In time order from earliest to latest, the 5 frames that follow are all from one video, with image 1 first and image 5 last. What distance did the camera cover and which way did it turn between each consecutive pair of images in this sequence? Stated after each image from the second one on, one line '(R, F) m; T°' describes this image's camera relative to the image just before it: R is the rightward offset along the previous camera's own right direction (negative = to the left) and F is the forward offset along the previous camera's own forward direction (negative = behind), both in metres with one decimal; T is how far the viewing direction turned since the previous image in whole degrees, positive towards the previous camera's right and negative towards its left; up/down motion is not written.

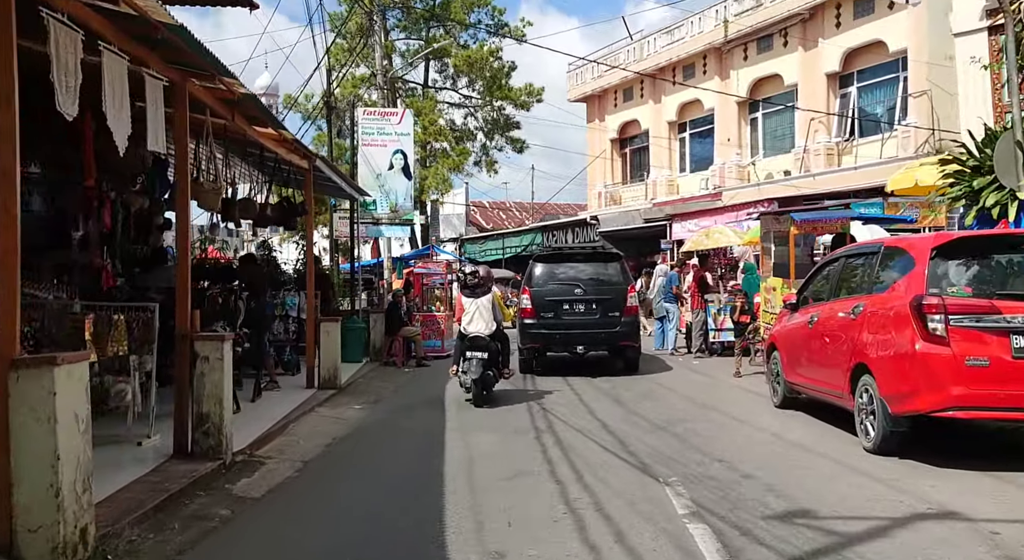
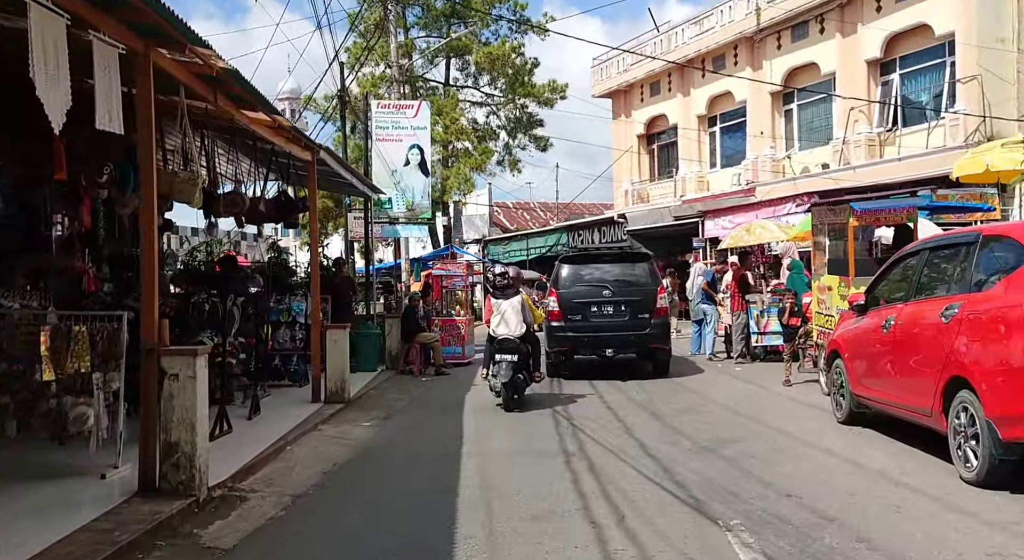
(0.0, +1.0) m; -2°
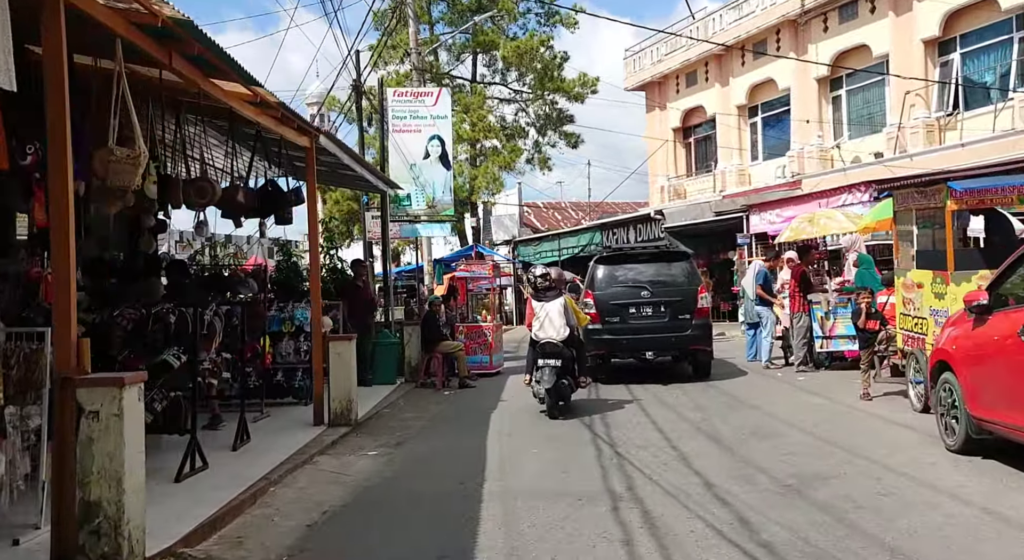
(0.0, +1.3) m; -2°
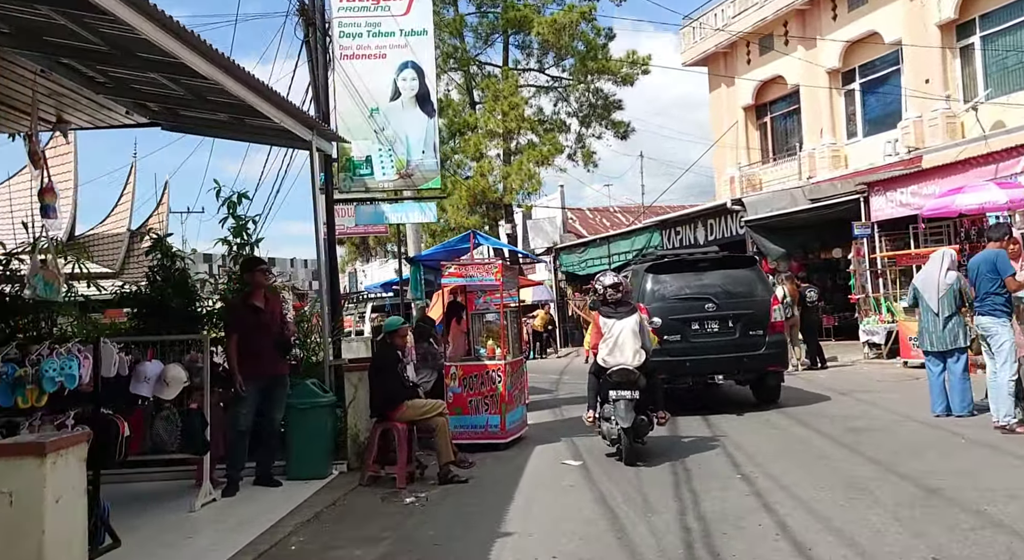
(+0.3, +5.4) m; -3°
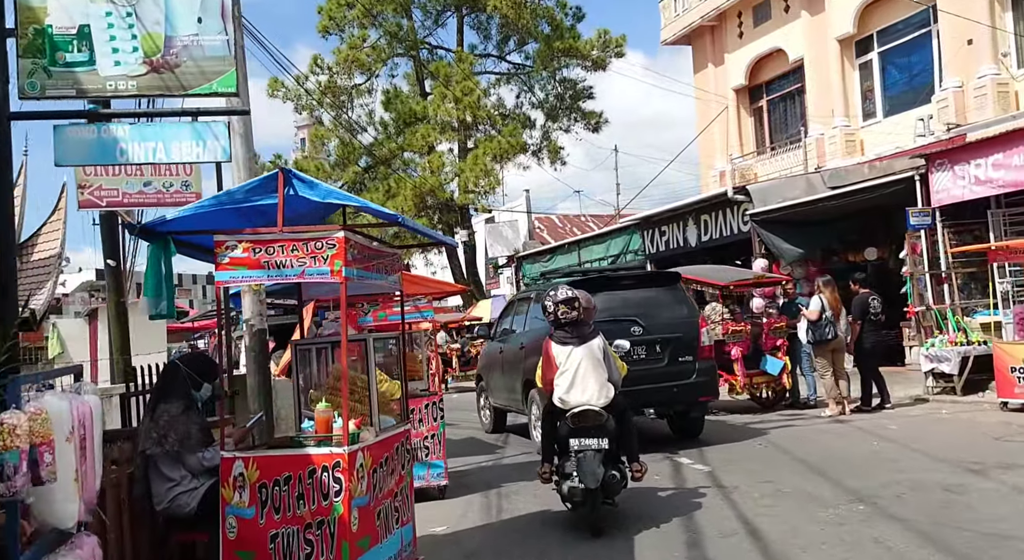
(+0.6, +4.5) m; +2°
